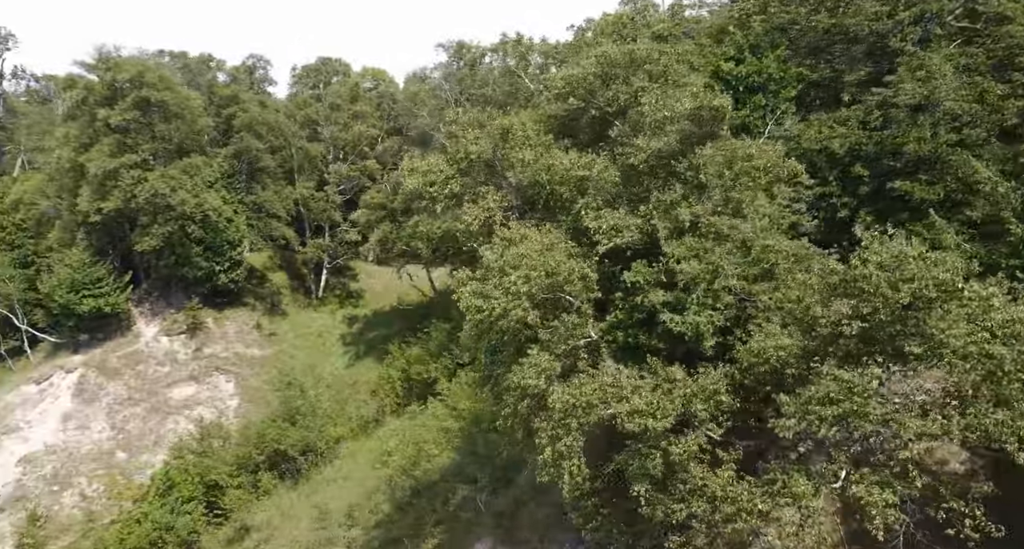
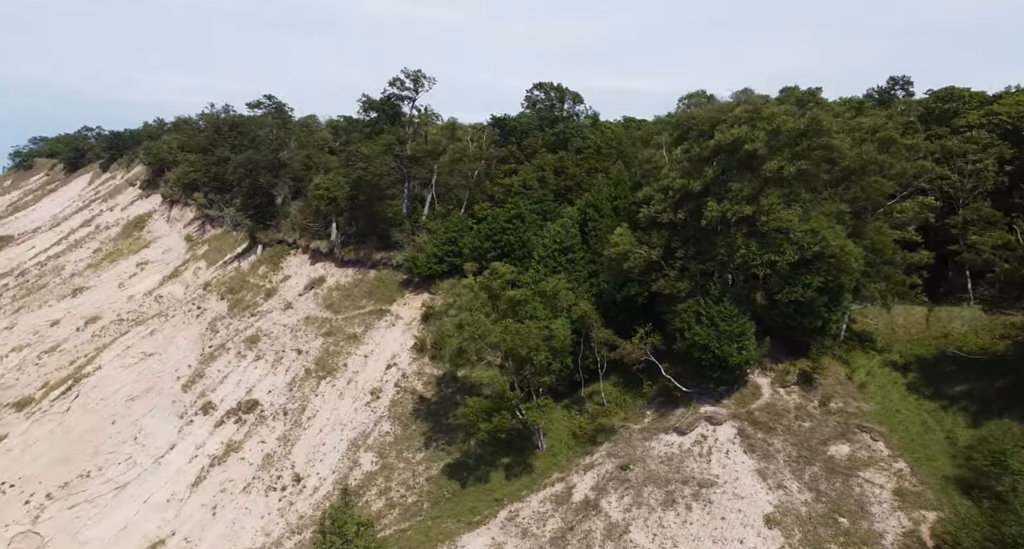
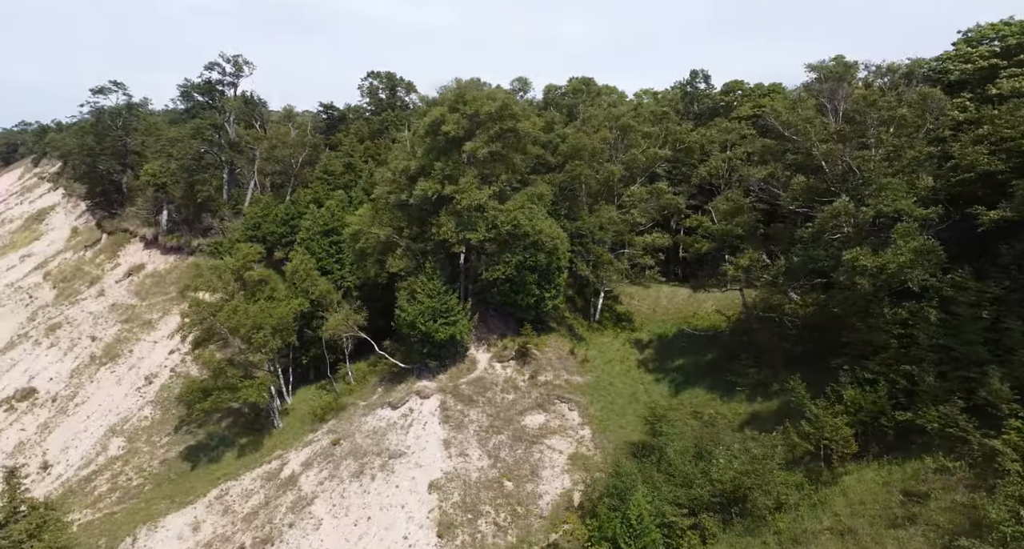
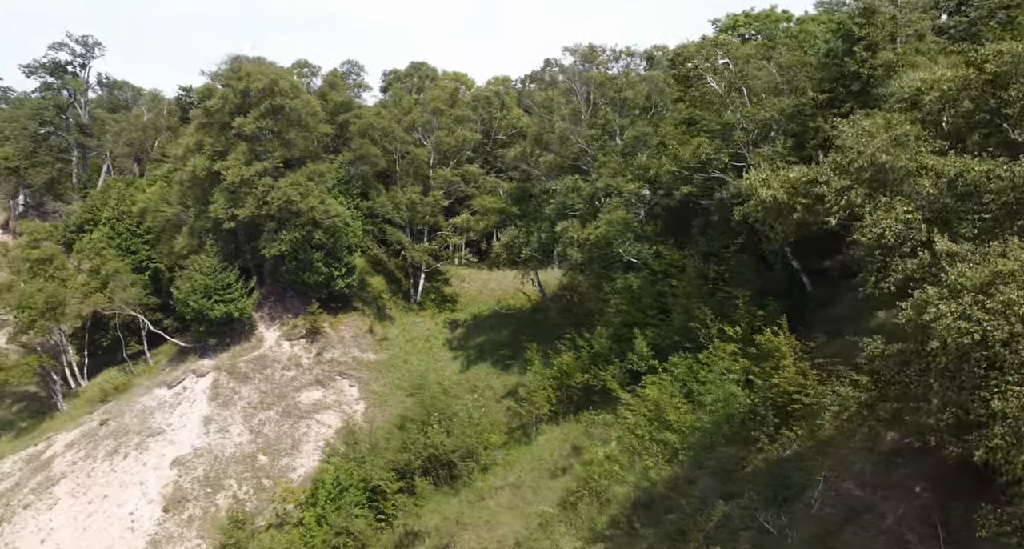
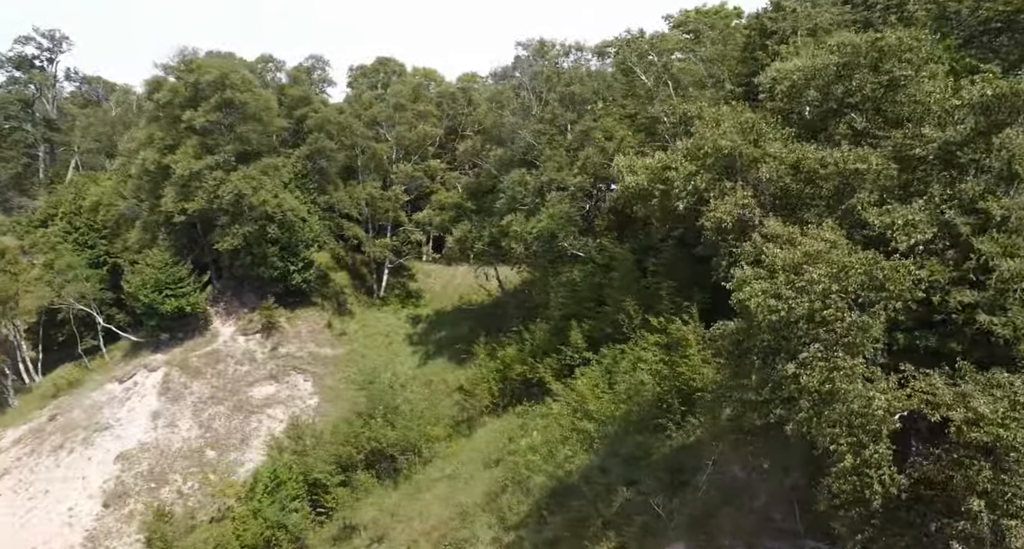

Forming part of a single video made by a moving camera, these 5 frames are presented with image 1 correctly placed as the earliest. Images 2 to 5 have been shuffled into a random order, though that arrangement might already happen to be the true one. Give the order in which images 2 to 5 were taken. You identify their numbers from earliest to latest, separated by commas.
5, 4, 3, 2
